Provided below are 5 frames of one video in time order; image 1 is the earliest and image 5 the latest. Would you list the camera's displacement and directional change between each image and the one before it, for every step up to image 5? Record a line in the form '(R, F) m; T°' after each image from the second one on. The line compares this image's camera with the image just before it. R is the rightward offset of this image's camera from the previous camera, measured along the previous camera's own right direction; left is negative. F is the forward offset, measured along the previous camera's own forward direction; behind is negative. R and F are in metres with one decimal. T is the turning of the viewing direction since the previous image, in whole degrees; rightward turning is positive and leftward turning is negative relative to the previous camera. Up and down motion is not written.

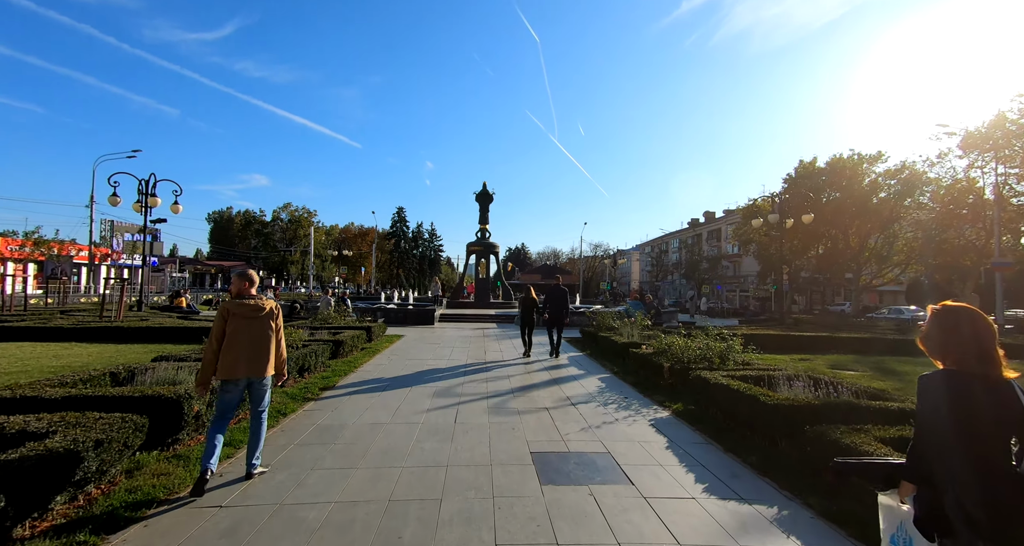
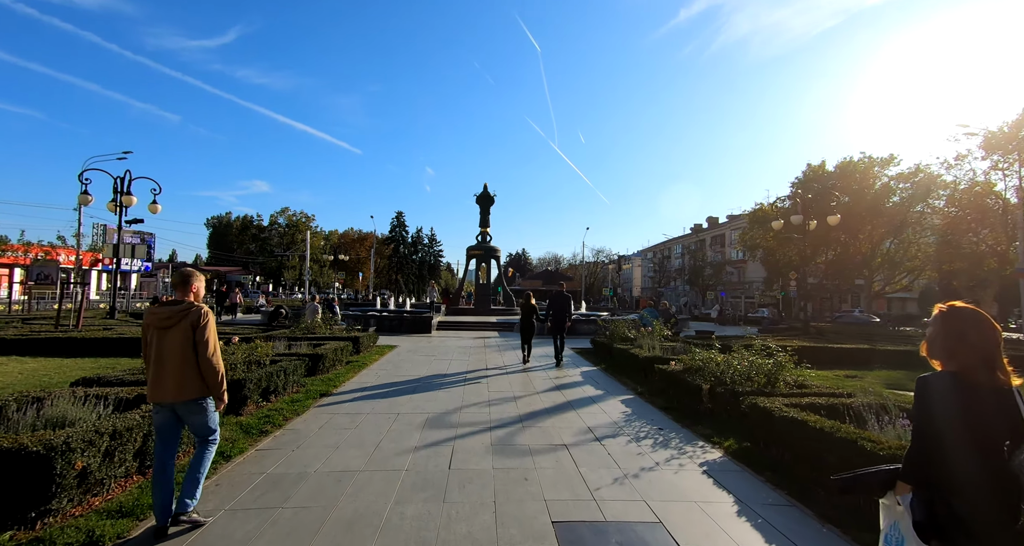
(-0.1, +1.3) m; 0°
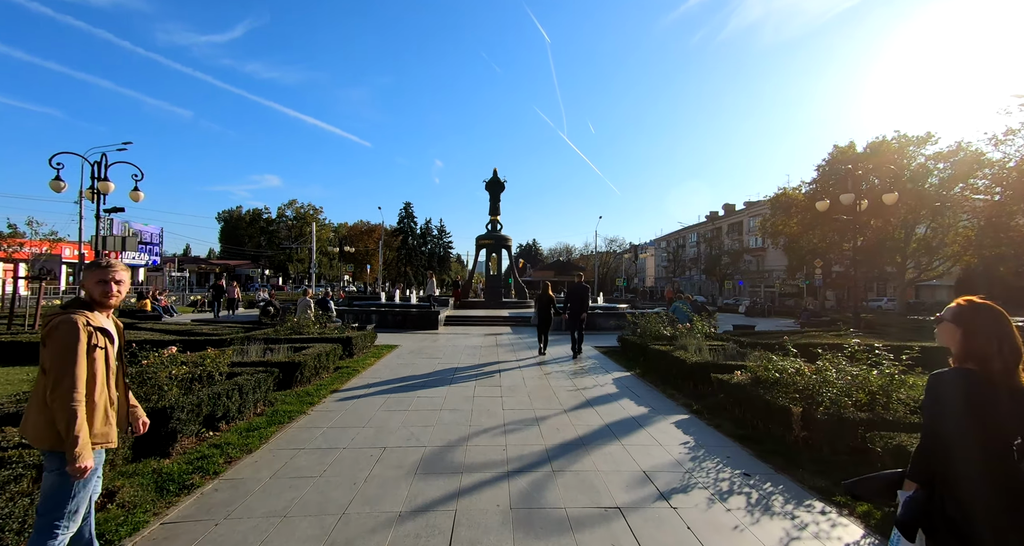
(-0.1, +1.6) m; -1°
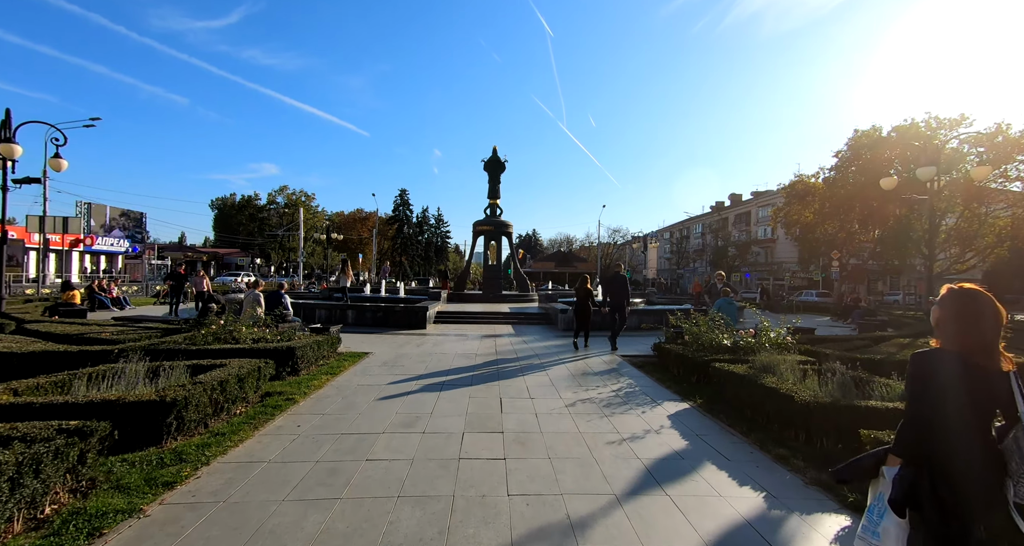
(-0.1, +2.7) m; 0°
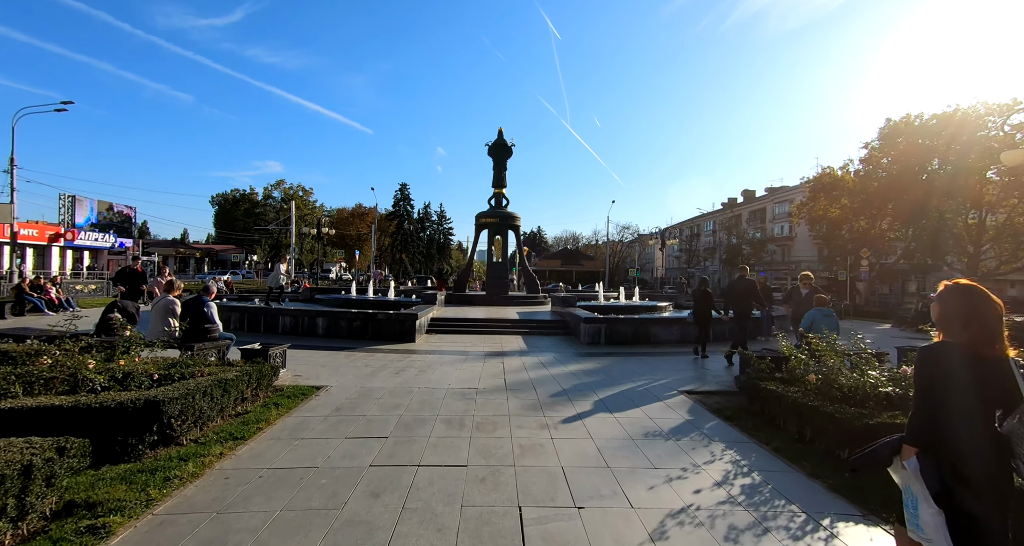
(-0.2, +3.0) m; 0°
